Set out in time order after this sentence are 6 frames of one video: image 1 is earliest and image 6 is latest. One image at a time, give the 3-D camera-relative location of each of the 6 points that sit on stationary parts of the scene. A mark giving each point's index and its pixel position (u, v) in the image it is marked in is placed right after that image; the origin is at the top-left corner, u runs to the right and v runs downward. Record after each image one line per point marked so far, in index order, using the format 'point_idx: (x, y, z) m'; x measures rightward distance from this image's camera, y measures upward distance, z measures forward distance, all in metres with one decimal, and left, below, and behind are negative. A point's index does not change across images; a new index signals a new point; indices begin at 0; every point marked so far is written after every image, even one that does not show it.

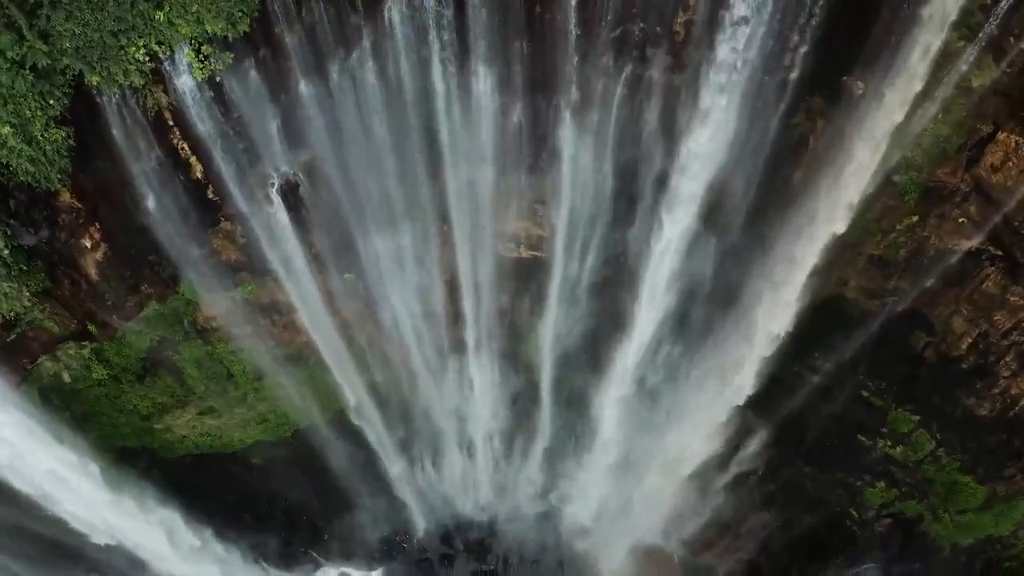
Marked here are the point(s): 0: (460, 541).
0: (-0.8, -4.0, +11.3) m
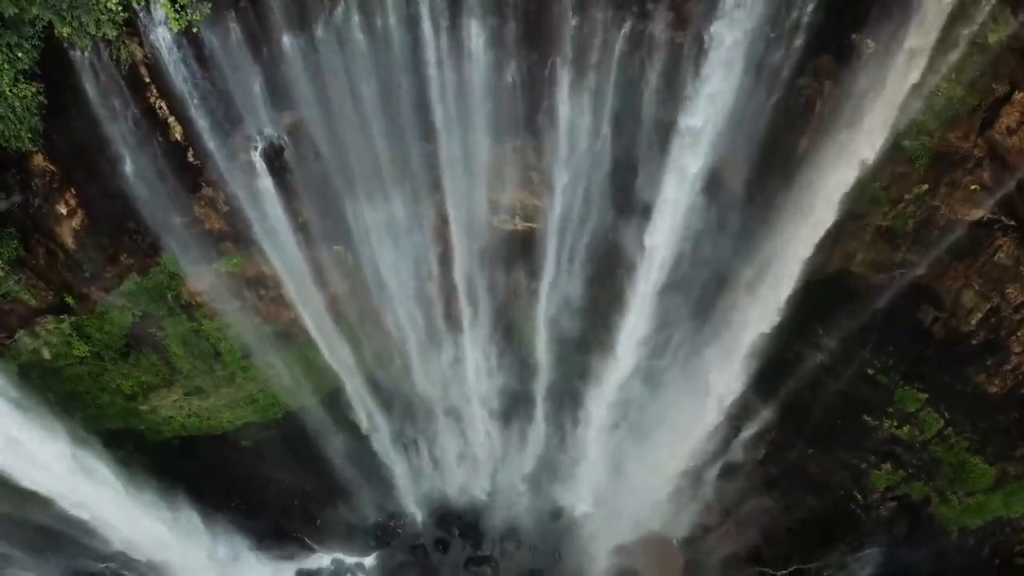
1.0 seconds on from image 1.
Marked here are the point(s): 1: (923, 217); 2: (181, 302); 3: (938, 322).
0: (-0.9, -3.7, +11.0) m
1: (+4.5, +0.8, +7.8) m
2: (-3.9, -0.2, +8.4) m
3: (+5.0, -0.4, +8.4) m
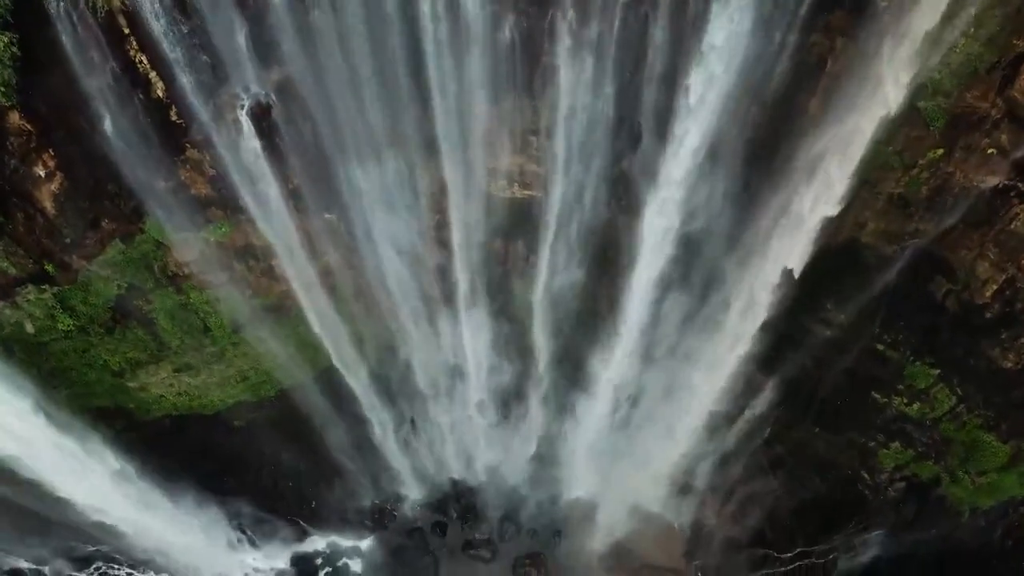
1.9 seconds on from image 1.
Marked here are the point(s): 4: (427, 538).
0: (-0.9, -3.3, +10.8) m
1: (+4.4, +1.1, +7.5) m
2: (-3.9, +0.2, +8.1) m
3: (+5.0, -0.1, +8.1) m
4: (-1.3, -3.8, +10.7) m
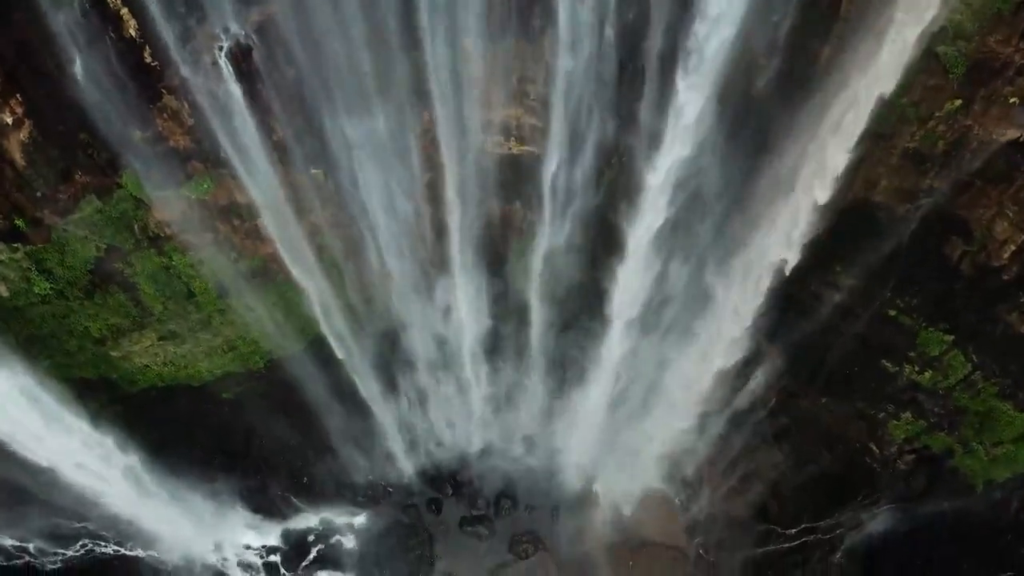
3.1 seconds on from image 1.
0: (-0.9, -2.9, +10.5) m
1: (+4.4, +1.5, +7.1) m
2: (-3.9, +0.6, +7.7) m
3: (+5.0, +0.4, +7.8) m
4: (-1.3, -3.3, +10.4) m
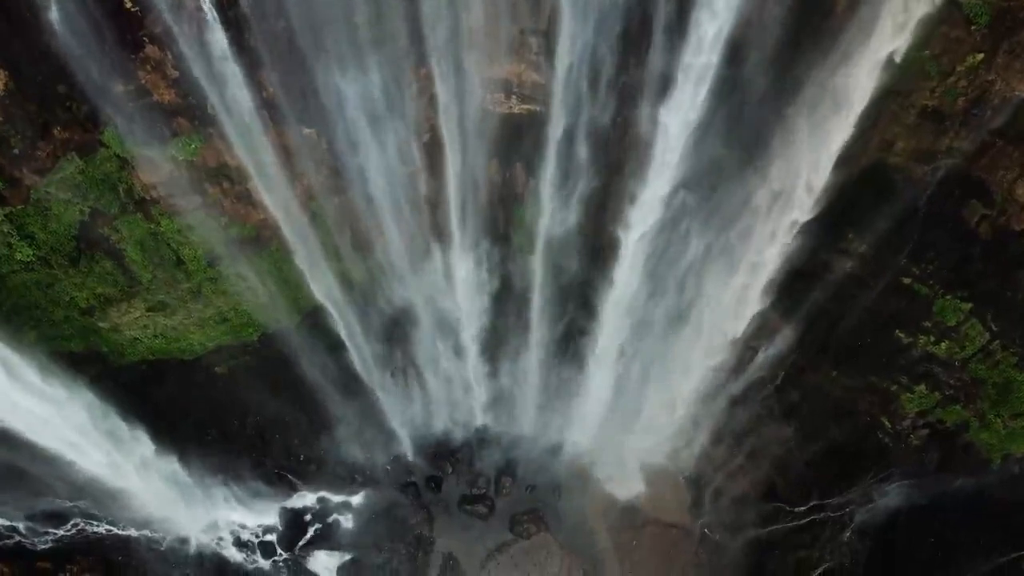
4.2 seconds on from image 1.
0: (-0.9, -2.5, +10.2) m
1: (+4.4, +1.9, +6.8) m
2: (-3.9, +0.9, +7.4) m
3: (+5.0, +0.7, +7.5) m
4: (-1.3, -2.9, +10.1) m
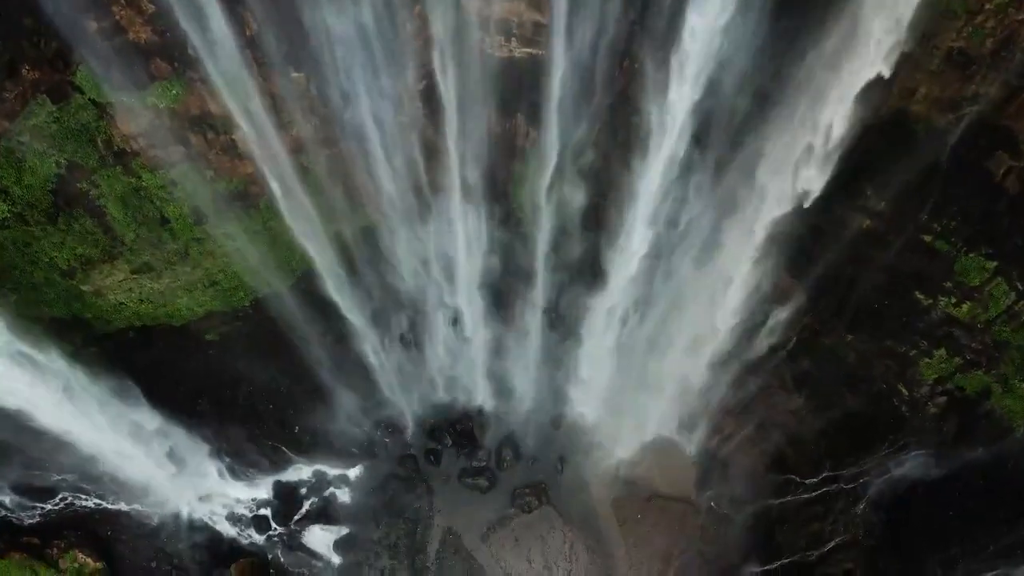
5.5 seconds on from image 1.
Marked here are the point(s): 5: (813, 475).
0: (-0.9, -2.0, +9.9) m
1: (+4.4, +2.3, +6.3) m
2: (-3.9, +1.4, +7.0) m
3: (+5.0, +1.2, +7.0) m
4: (-1.3, -2.4, +9.8) m
5: (+3.9, -2.4, +9.3) m
